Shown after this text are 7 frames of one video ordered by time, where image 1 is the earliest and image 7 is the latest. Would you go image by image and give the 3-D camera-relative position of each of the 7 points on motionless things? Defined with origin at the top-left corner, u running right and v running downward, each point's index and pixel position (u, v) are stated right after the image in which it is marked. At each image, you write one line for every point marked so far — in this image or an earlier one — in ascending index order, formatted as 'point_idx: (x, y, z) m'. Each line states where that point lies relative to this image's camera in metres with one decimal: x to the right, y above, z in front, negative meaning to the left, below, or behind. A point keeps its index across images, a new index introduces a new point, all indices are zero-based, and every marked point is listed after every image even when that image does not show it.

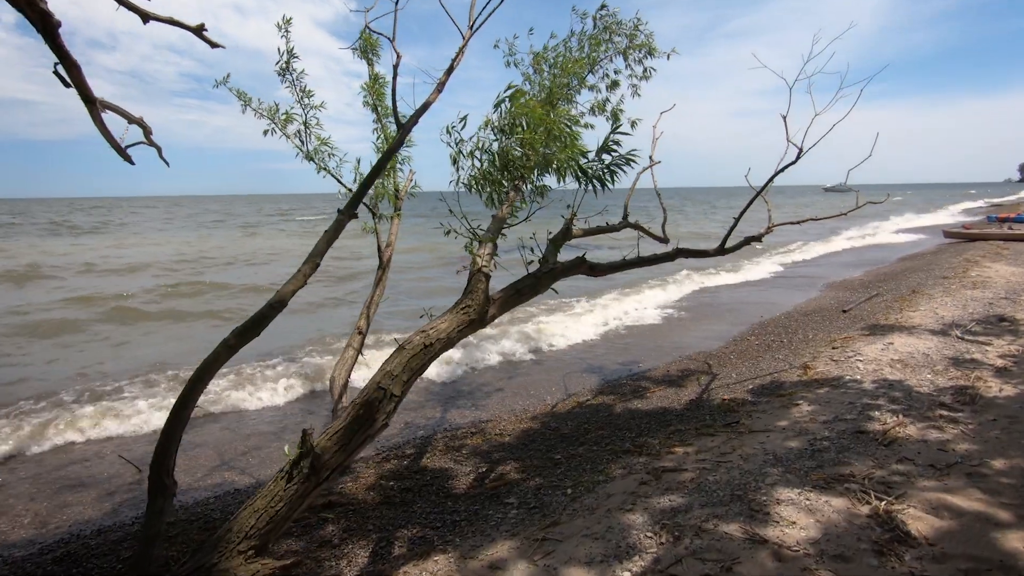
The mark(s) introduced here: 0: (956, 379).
0: (+4.9, -1.0, +5.9) m
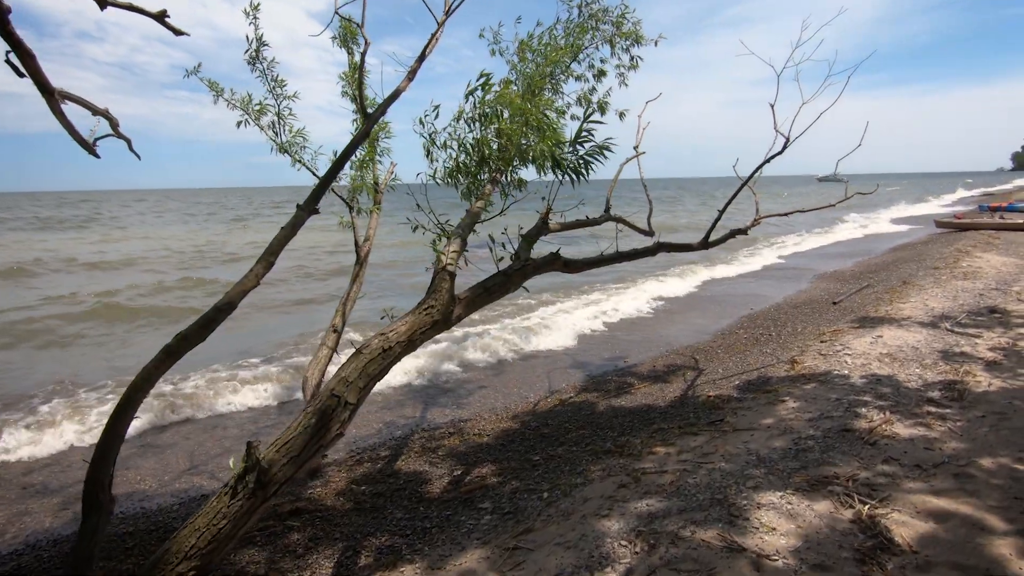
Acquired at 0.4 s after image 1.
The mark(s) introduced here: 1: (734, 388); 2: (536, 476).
0: (+4.6, -0.9, +5.8) m
1: (+2.5, -1.1, +6.1) m
2: (+0.2, -1.5, +4.4) m
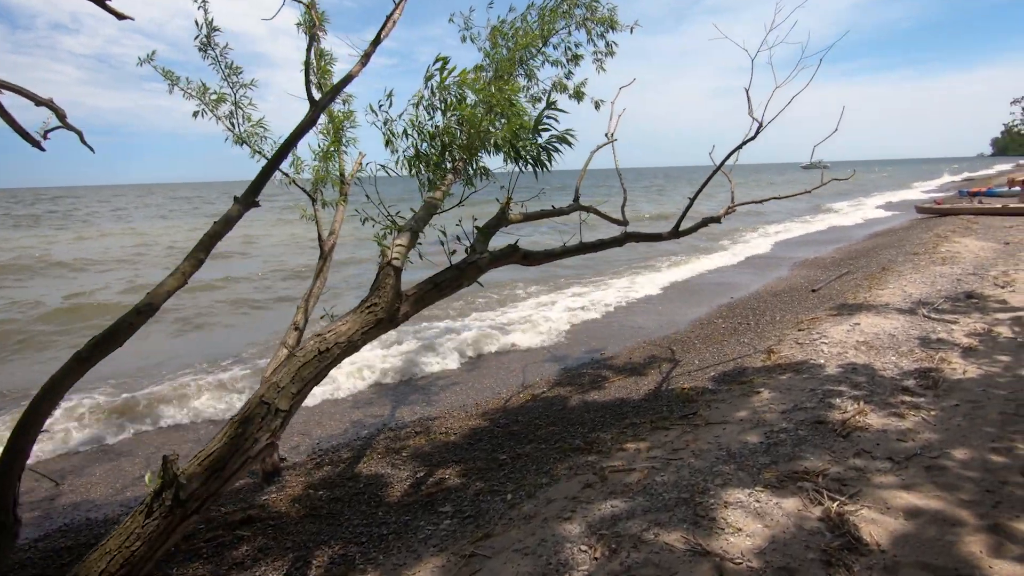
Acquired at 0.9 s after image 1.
0: (+4.3, -0.8, +5.8) m
1: (+2.2, -1.0, +6.0) m
2: (-0.1, -1.5, +4.3) m
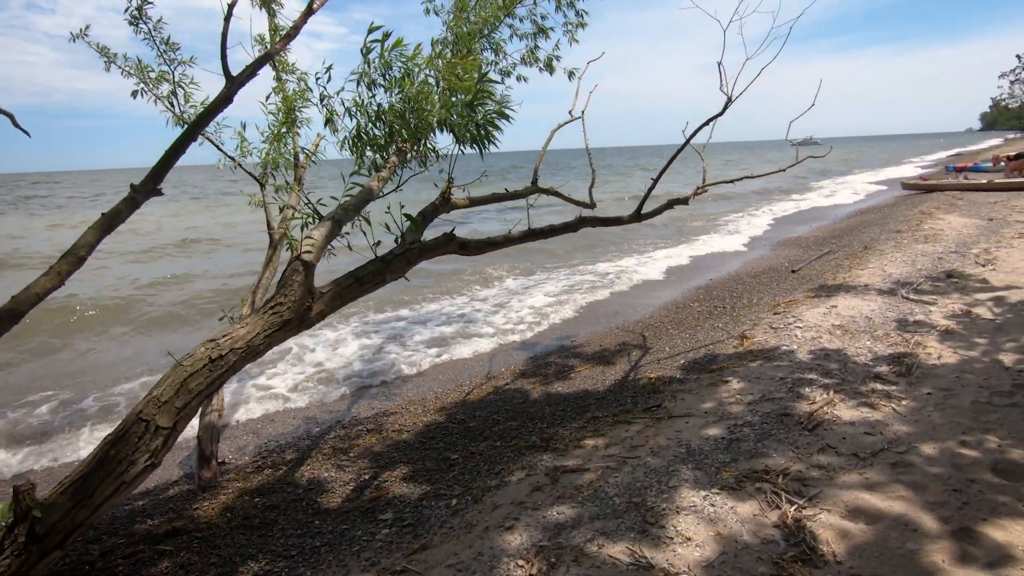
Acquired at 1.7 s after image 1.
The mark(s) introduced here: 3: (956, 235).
0: (+3.9, -0.6, +5.5) m
1: (+1.8, -0.9, +5.8) m
2: (-0.5, -1.4, +4.0) m
3: (+8.7, +1.0, +10.6) m
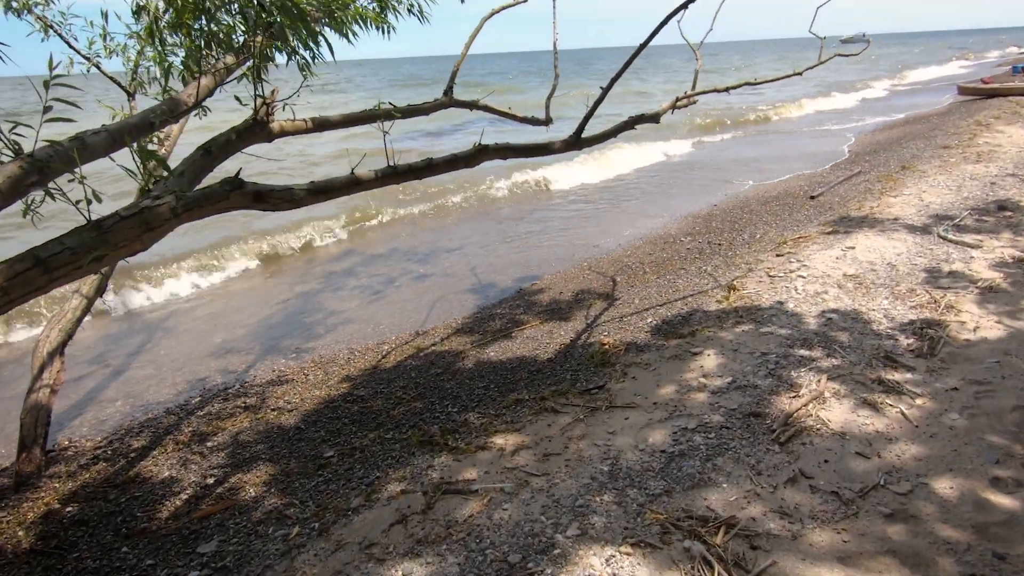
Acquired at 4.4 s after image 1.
0: (+3.3, -0.2, +4.4) m
1: (+1.1, -0.4, +4.7) m
2: (-1.2, -1.2, +3.2) m
3: (+8.2, +2.2, +8.9) m
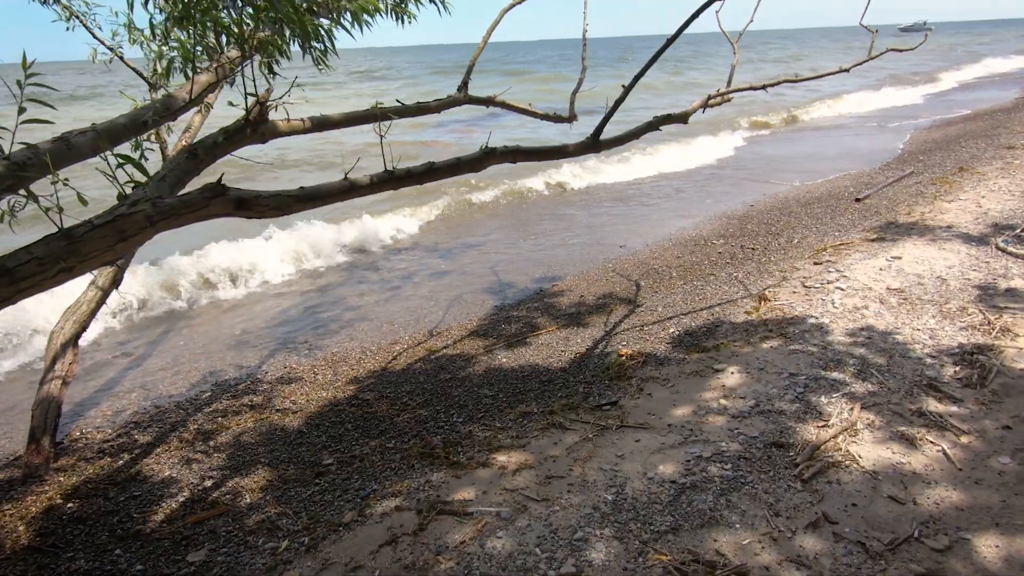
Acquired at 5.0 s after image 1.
0: (+3.4, -0.3, +4.0) m
1: (+1.2, -0.4, +4.4) m
2: (-1.2, -1.2, +3.1) m
3: (+8.7, +2.0, +8.1) m
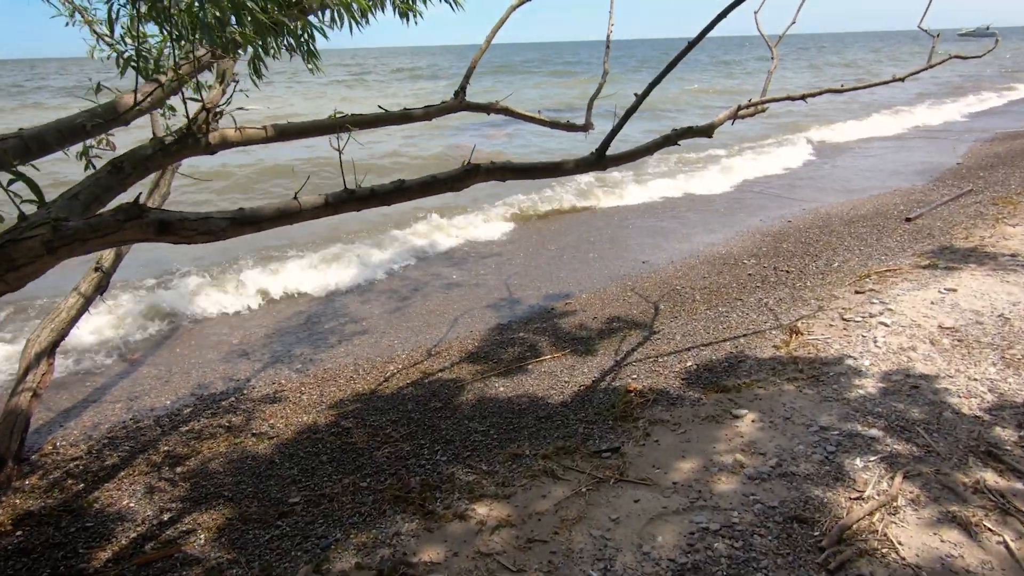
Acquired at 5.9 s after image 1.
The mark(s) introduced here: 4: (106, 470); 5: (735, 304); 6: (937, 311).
0: (+3.3, -0.6, +3.4) m
1: (+1.2, -0.7, +4.0) m
2: (-1.3, -1.3, +2.8) m
3: (+9.0, +1.5, +7.3) m
4: (-2.6, -1.1, +3.5) m
5: (+2.2, -0.1, +5.3) m
6: (+3.5, -0.2, +4.4) m
